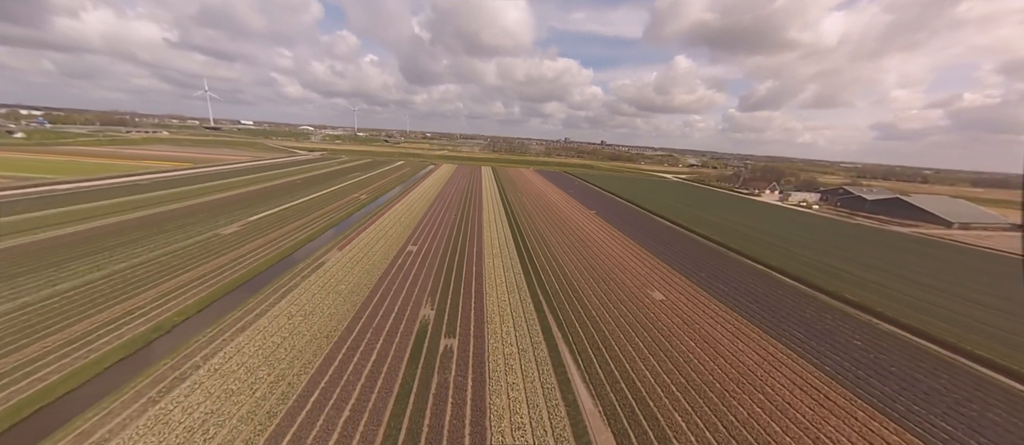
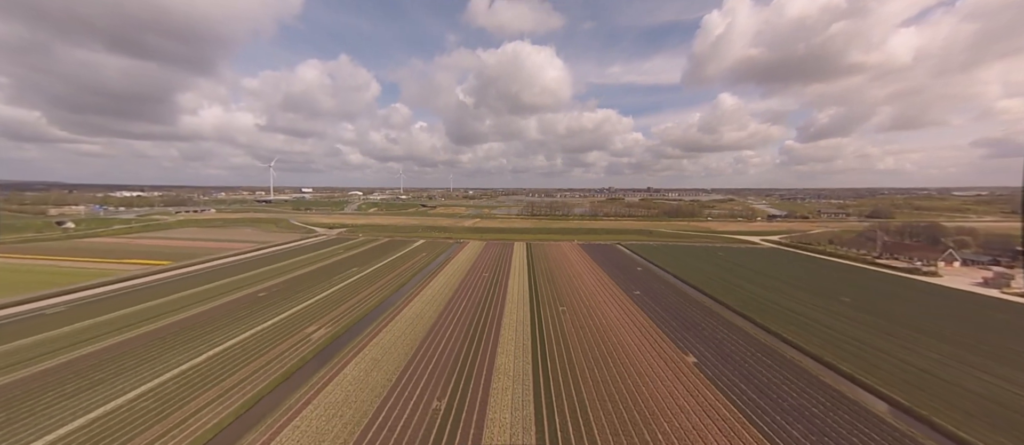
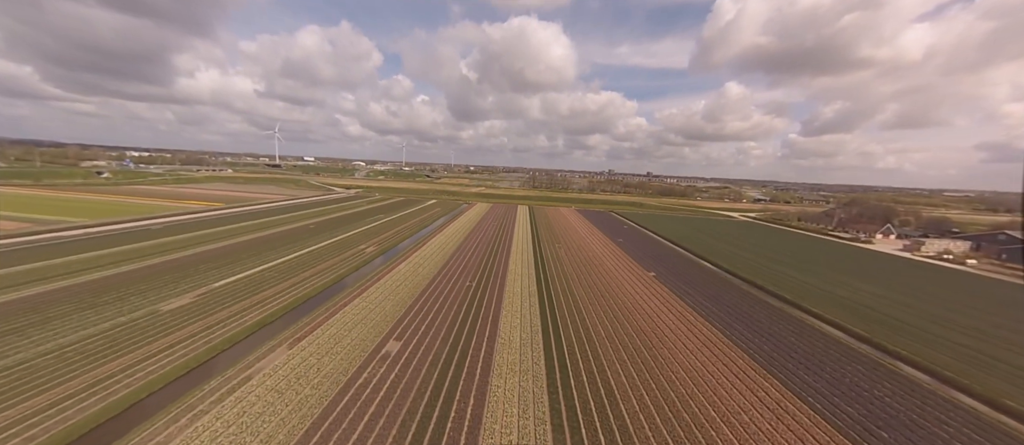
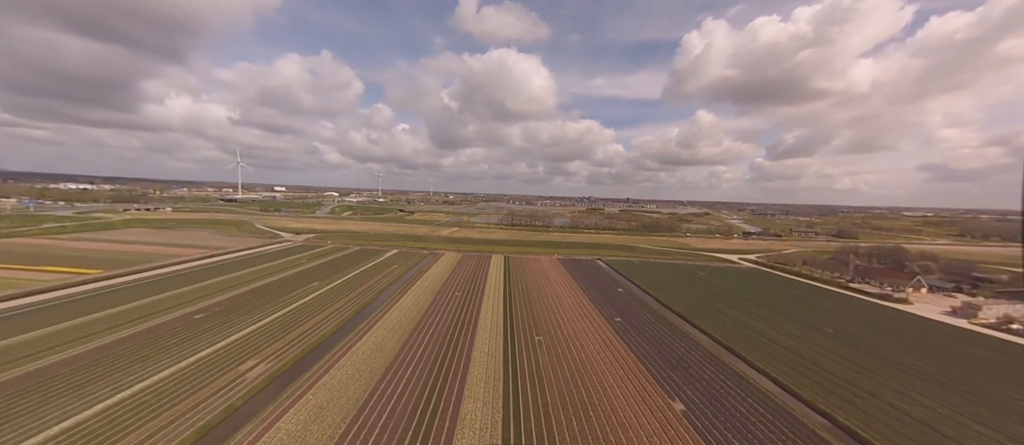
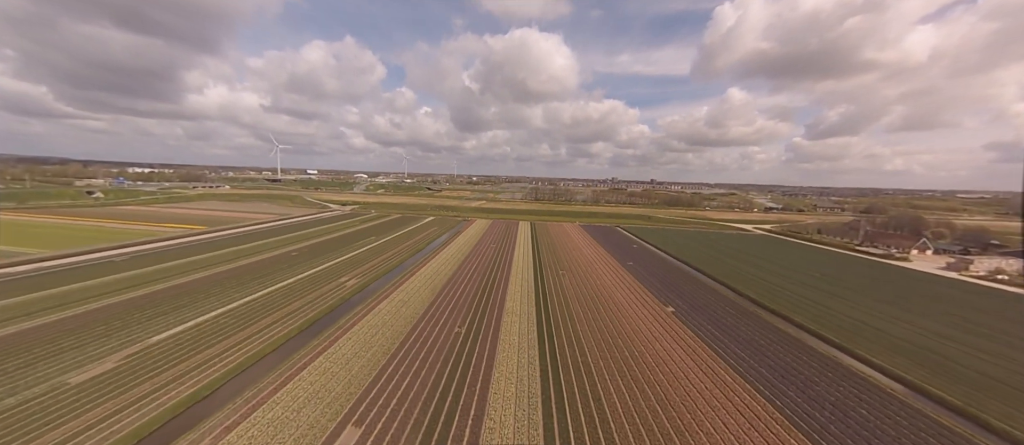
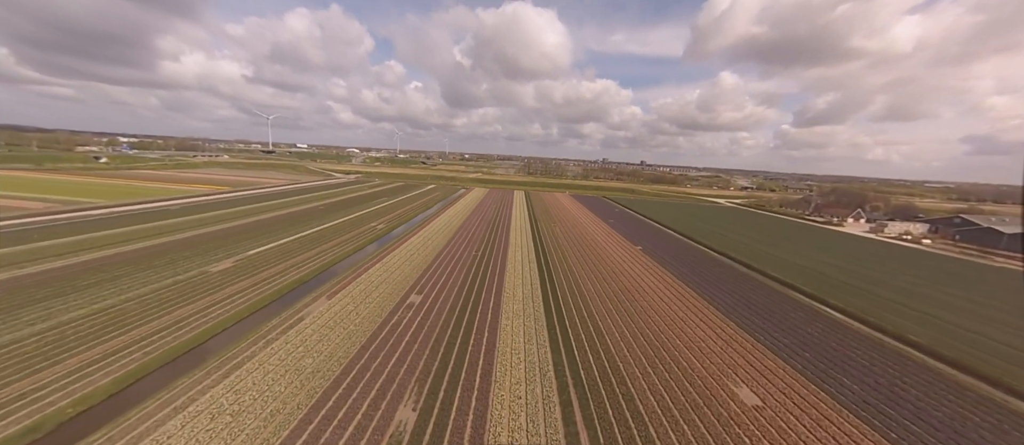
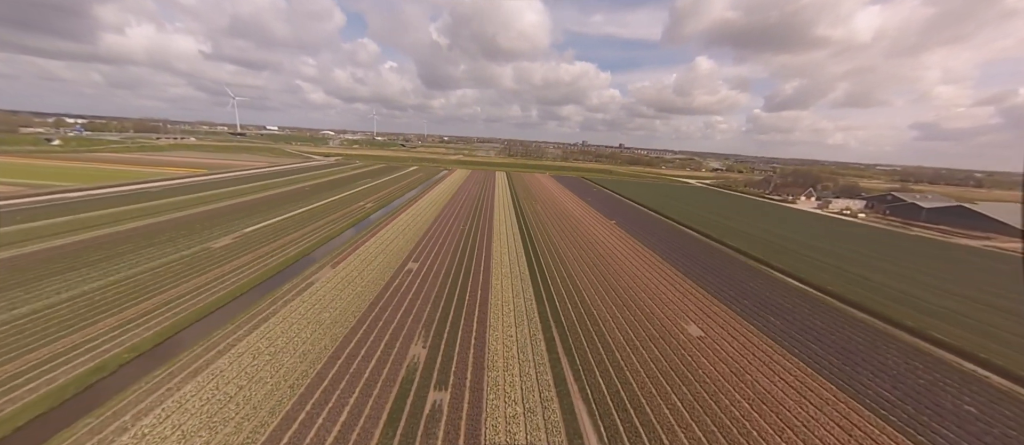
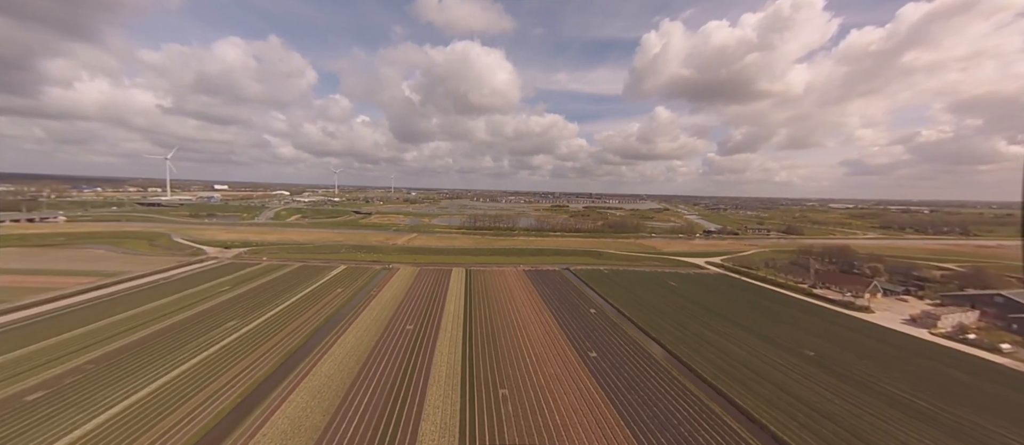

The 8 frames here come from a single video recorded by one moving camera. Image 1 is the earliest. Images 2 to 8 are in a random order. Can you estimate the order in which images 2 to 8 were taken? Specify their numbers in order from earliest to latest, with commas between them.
7, 6, 3, 5, 2, 4, 8
